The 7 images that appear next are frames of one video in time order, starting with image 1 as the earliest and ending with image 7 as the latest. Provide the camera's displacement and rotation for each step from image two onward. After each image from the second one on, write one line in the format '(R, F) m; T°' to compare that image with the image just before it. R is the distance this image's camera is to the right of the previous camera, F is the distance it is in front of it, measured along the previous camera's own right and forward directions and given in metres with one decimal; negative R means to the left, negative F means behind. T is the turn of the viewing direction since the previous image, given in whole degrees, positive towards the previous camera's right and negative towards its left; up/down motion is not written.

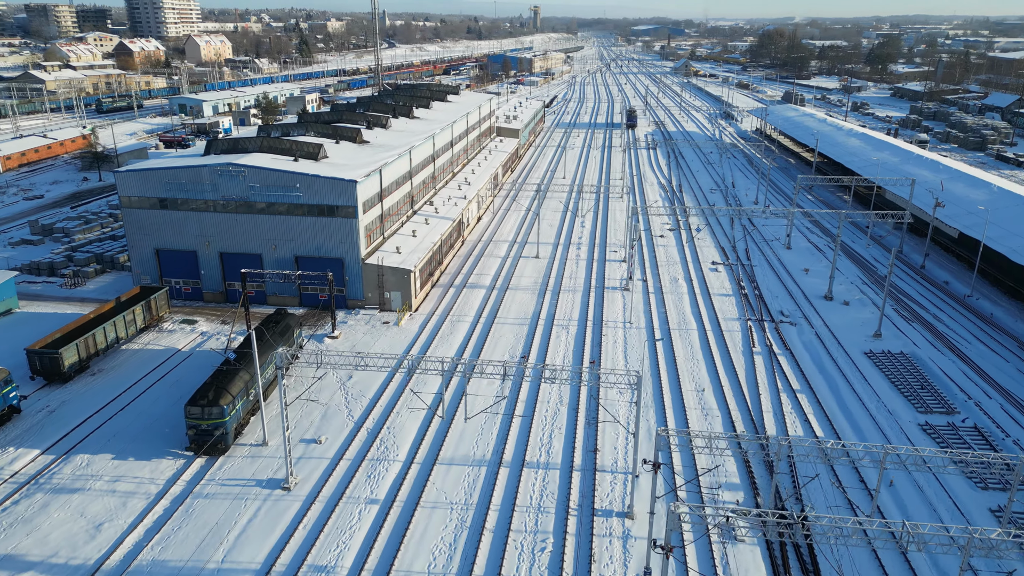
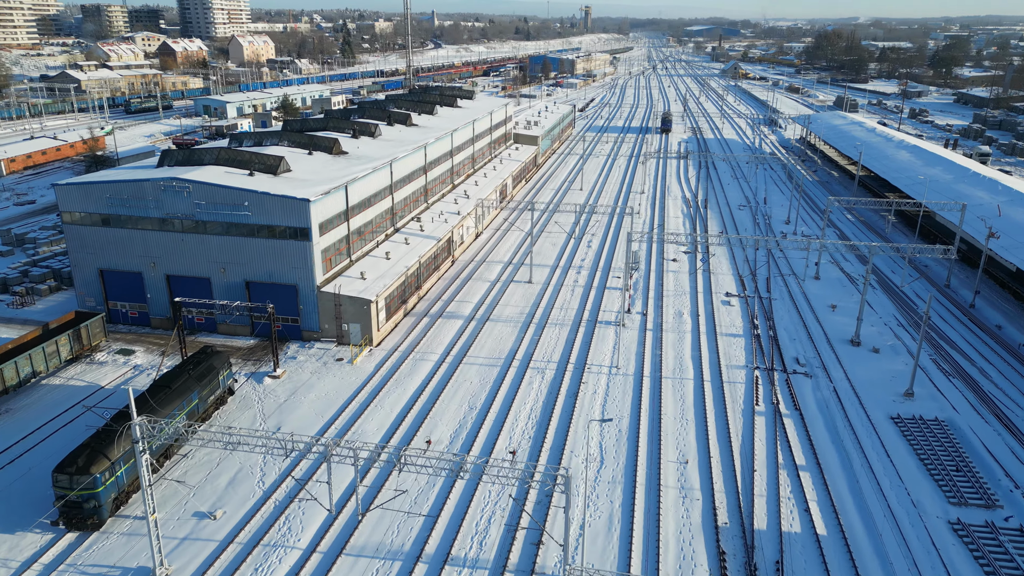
(+2.4, +3.3) m; -4°
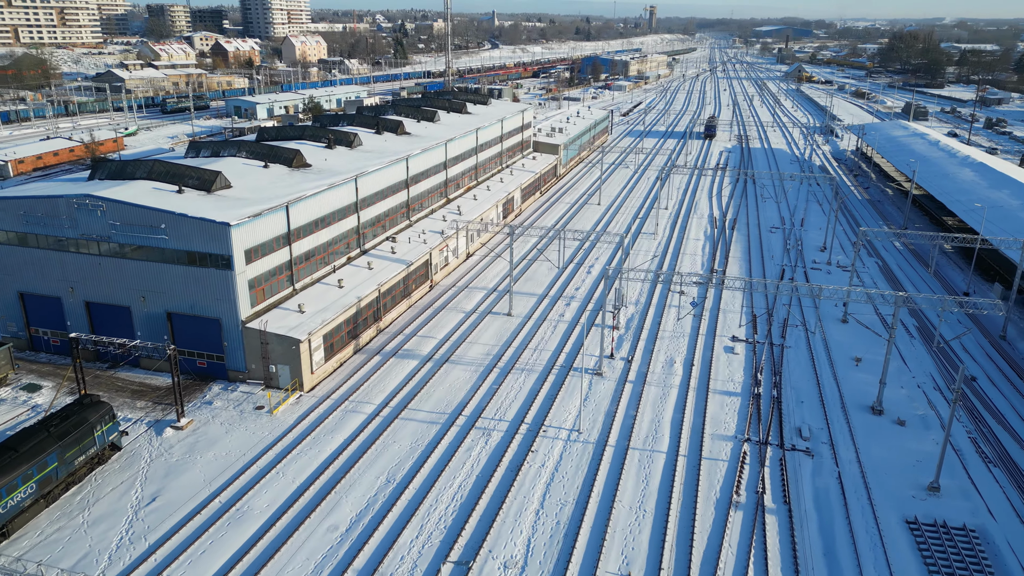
(+3.0, +3.6) m; -5°
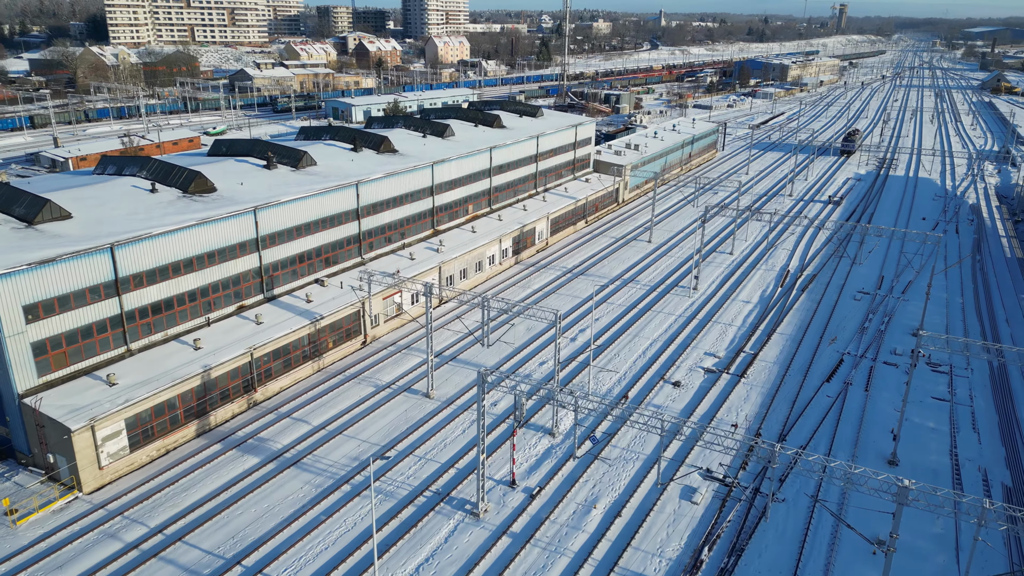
(+6.5, +7.1) m; -12°
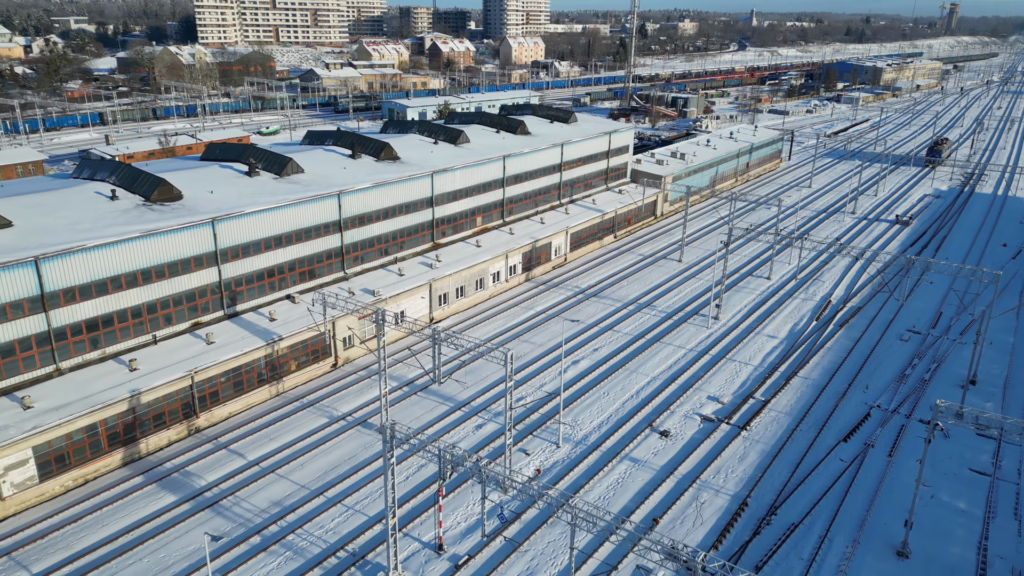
(+2.9, +2.4) m; -6°
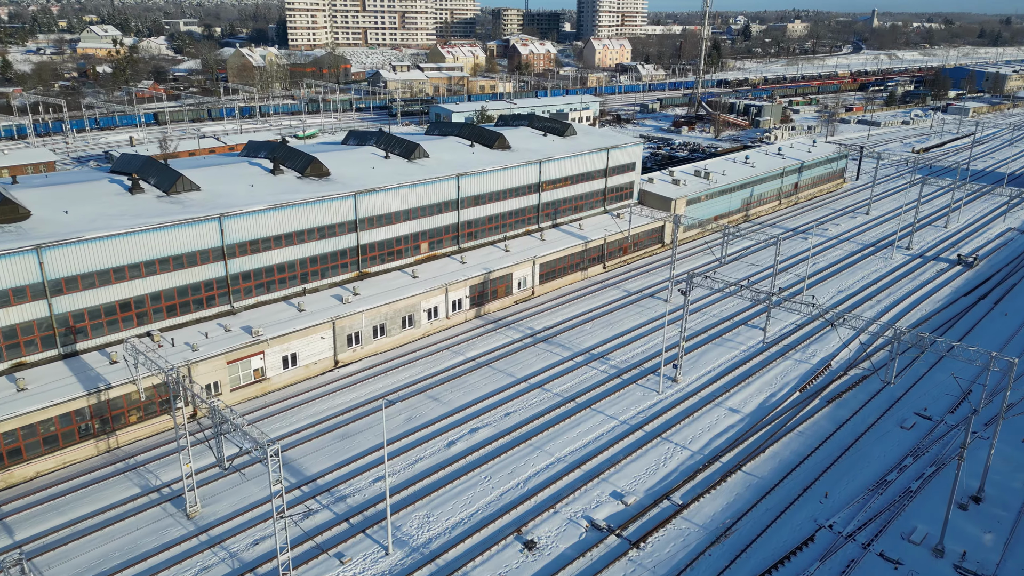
(+5.4, +4.2) m; -8°
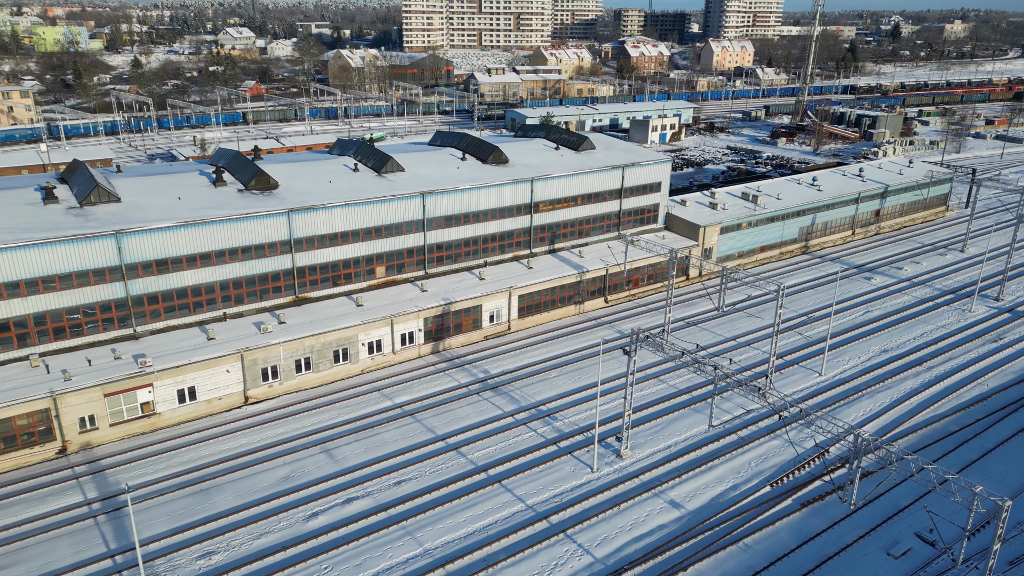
(+5.0, +3.7) m; -10°
